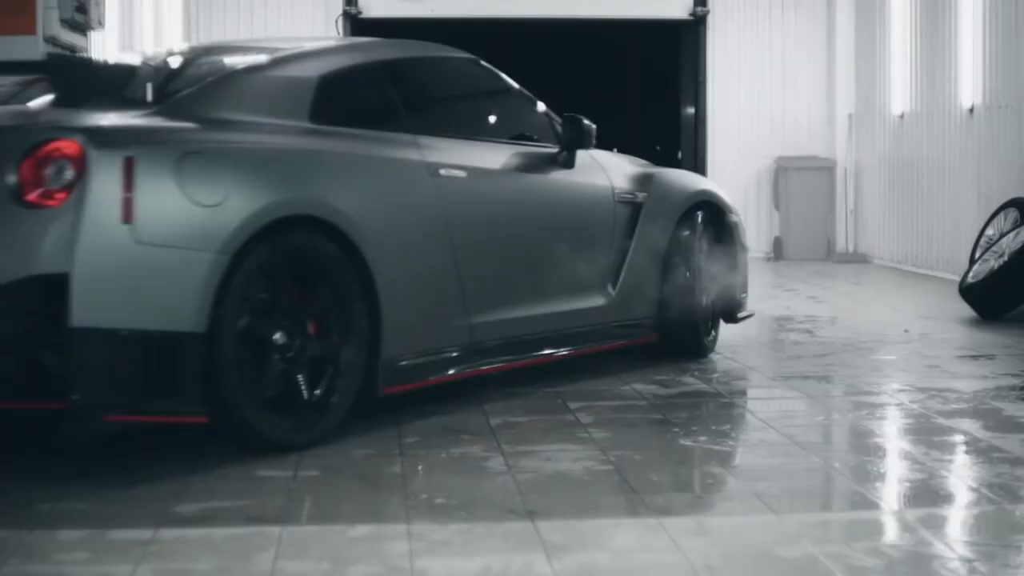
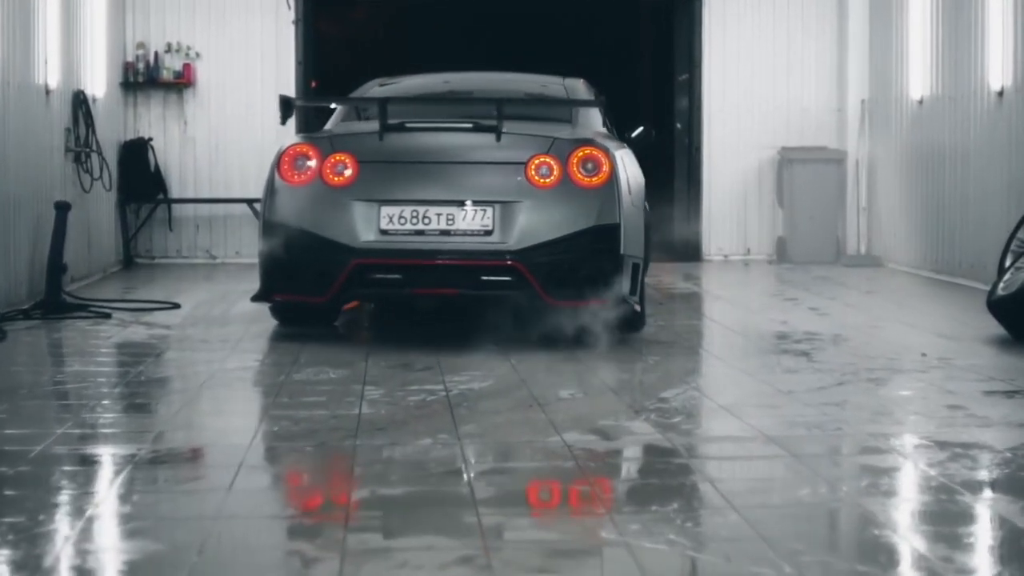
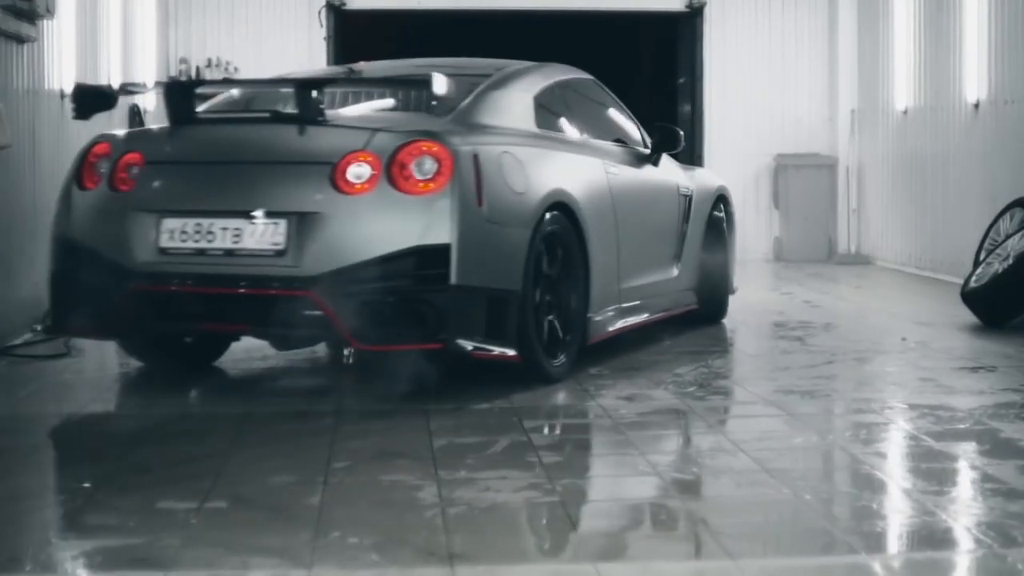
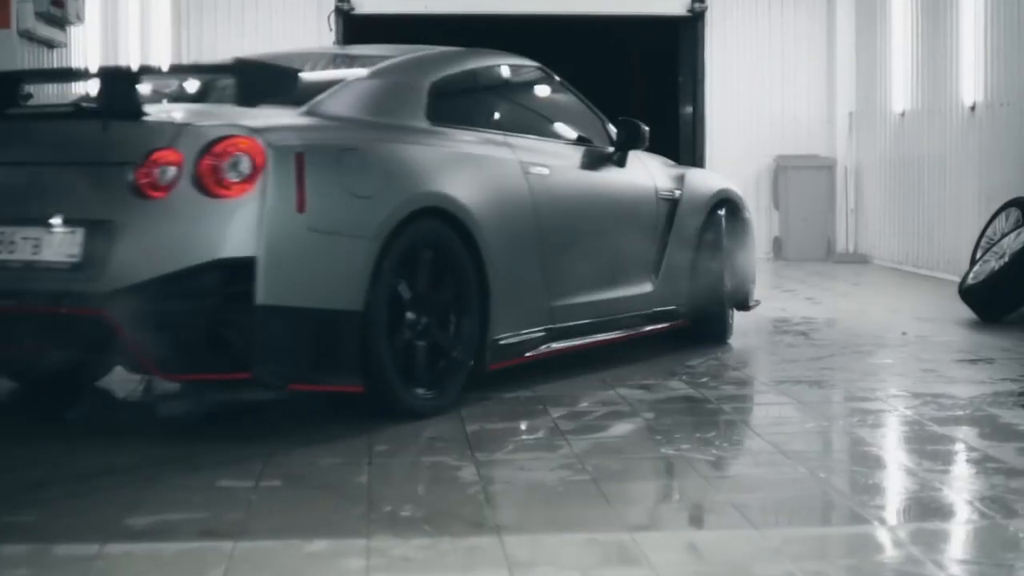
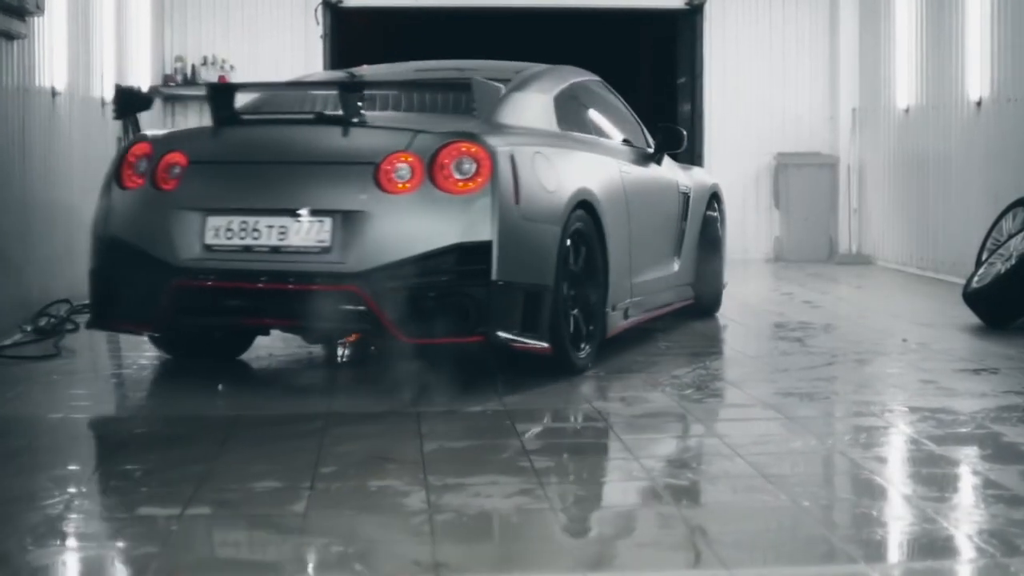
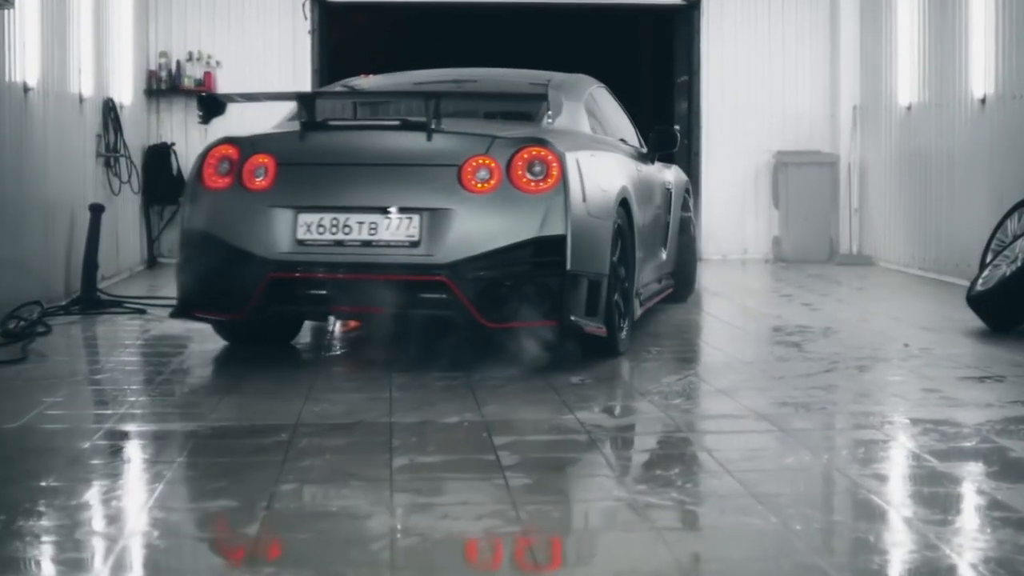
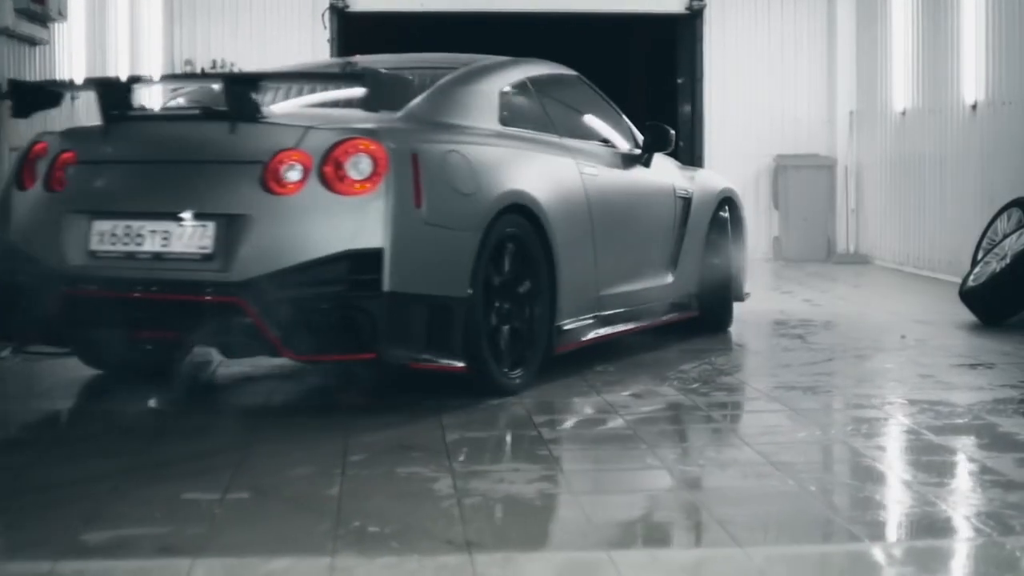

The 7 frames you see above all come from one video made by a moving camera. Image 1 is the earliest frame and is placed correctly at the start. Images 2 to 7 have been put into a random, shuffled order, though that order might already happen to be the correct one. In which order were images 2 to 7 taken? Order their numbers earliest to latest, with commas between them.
4, 7, 3, 5, 6, 2
